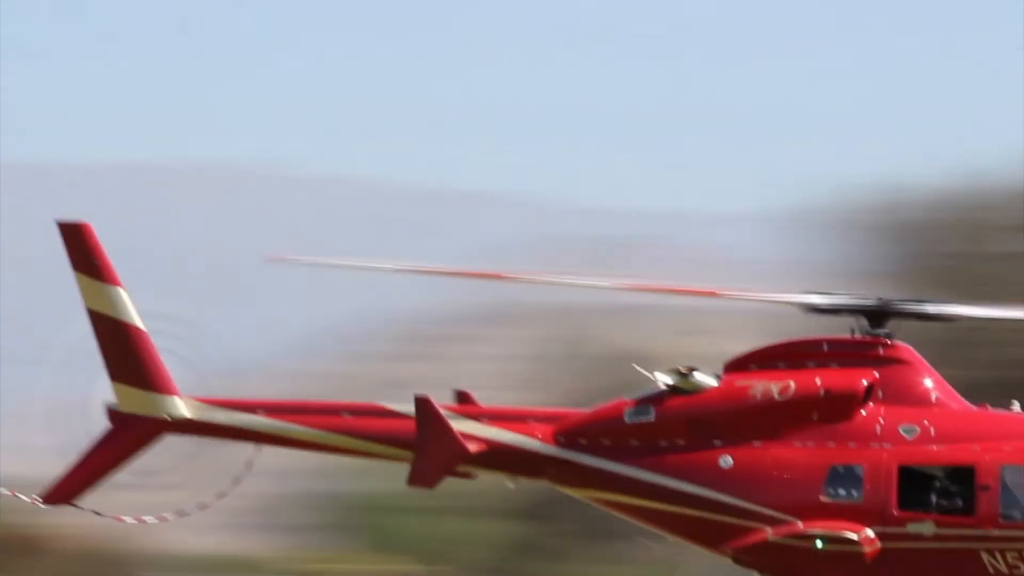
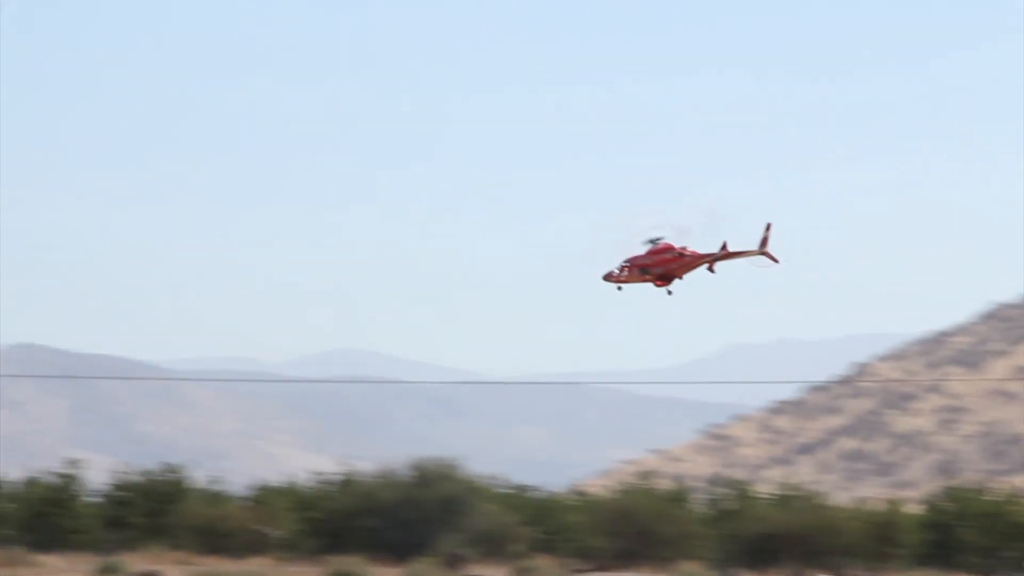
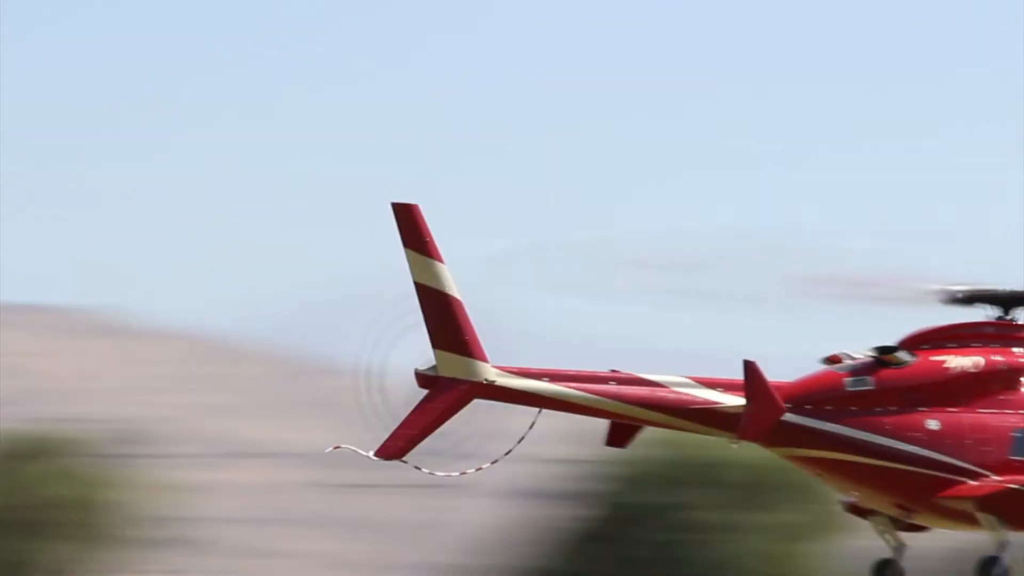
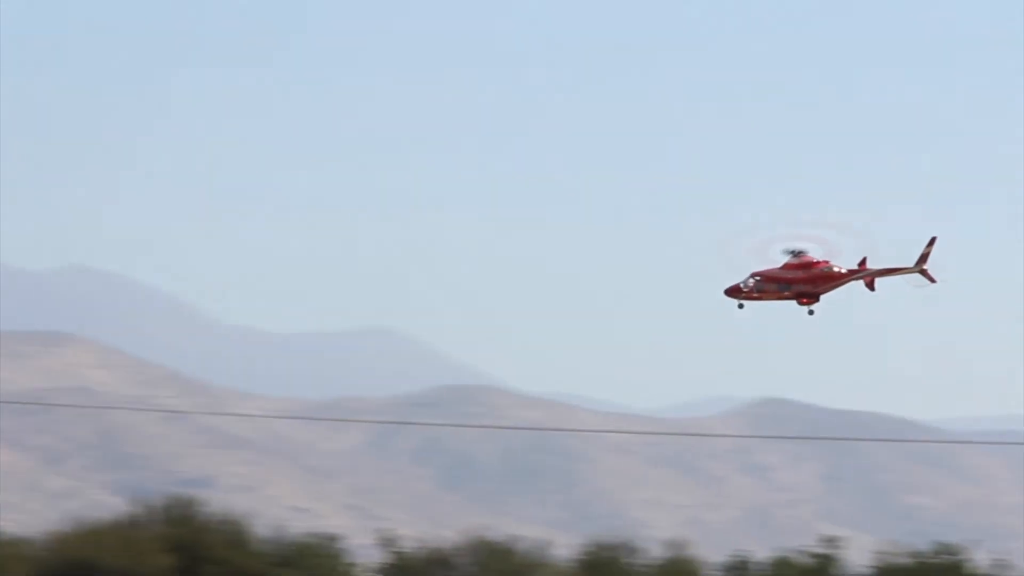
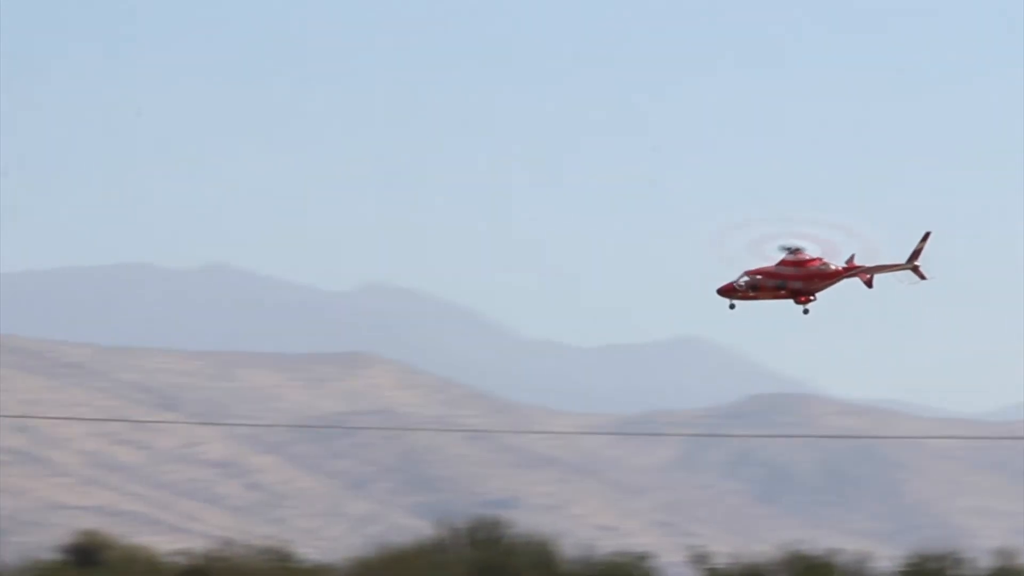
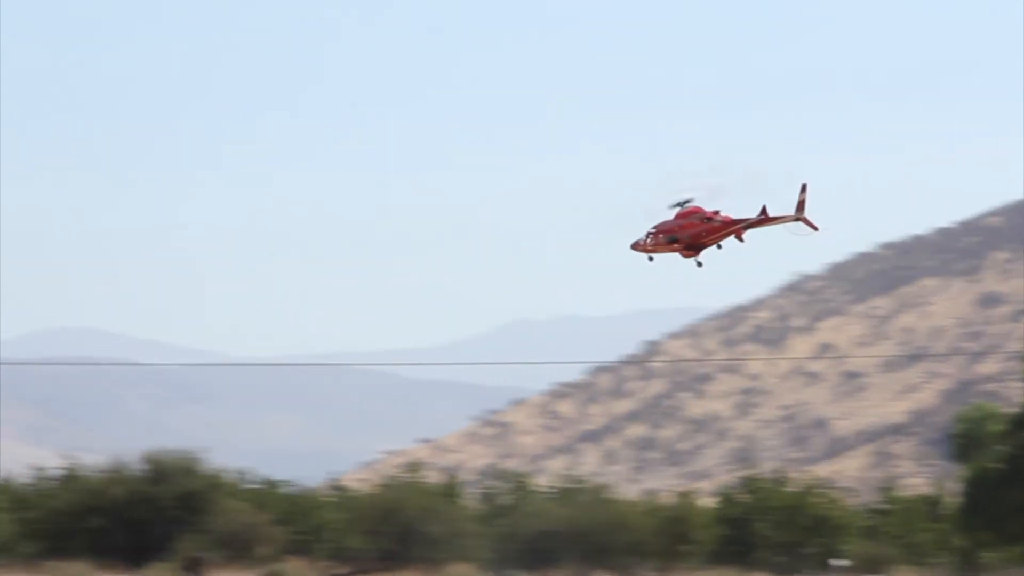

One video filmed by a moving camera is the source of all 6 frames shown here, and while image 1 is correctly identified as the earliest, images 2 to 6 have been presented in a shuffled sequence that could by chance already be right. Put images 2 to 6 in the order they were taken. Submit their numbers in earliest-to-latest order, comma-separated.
3, 6, 2, 4, 5
